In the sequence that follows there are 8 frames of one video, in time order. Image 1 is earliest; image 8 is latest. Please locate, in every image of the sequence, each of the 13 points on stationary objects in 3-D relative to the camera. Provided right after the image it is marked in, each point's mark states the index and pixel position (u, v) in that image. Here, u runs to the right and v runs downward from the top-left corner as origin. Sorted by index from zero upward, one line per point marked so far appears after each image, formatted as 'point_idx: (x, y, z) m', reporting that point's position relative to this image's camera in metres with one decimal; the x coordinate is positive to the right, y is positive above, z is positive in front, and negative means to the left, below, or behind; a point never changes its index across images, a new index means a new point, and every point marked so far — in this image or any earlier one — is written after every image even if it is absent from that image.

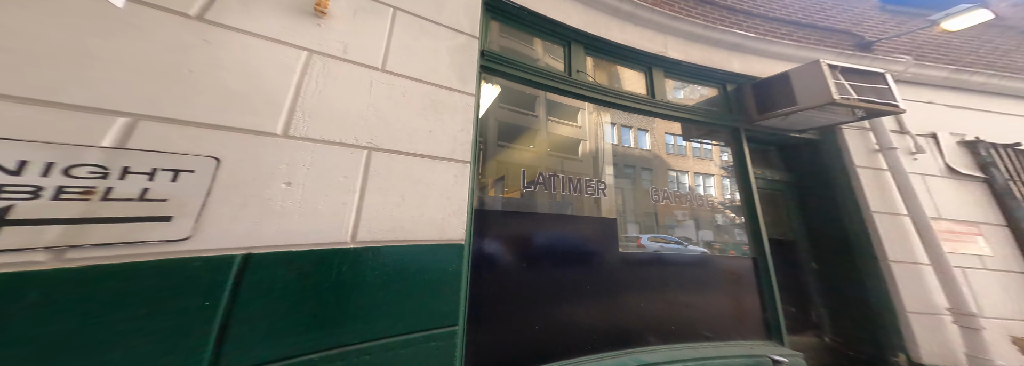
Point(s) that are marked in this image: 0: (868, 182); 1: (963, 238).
0: (+3.5, -0.1, +2.4) m
1: (+4.3, -0.6, +2.2) m
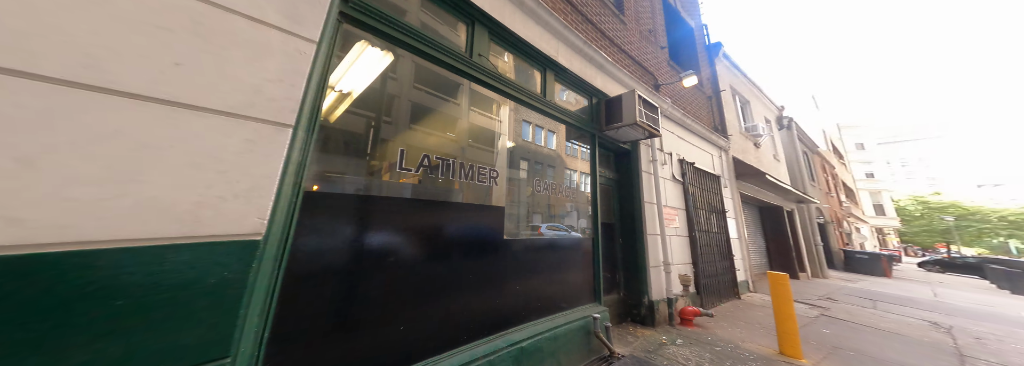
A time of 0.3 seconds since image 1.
0: (+2.0, 0.0, +3.7) m
1: (+2.6, -0.6, +4.0) m
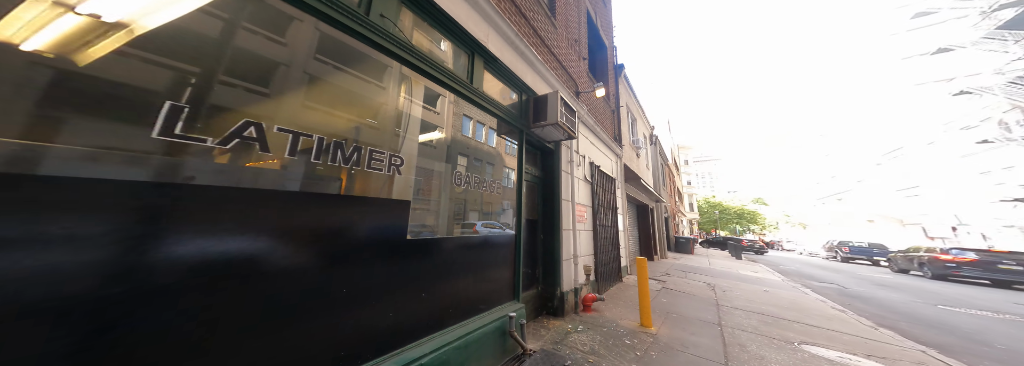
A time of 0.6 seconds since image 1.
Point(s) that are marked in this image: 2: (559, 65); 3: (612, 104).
0: (+0.8, 0.0, +4.0) m
1: (+1.3, -0.6, +4.5) m
2: (+0.8, +2.1, +4.4) m
3: (+3.3, +2.7, +8.1) m
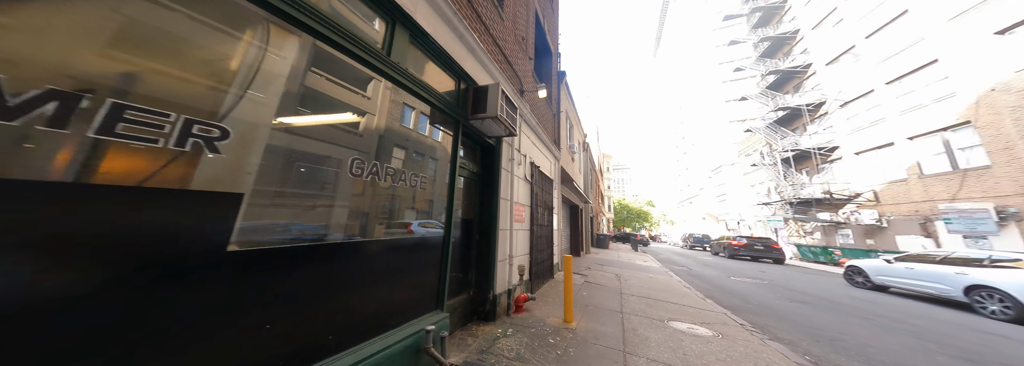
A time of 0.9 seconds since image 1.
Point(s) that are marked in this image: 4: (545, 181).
0: (-0.2, +0.1, +3.9) m
1: (+0.1, -0.6, +4.5) m
2: (-0.2, +2.2, +4.3) m
3: (+1.4, +2.6, +8.5) m
4: (+0.9, +0.1, +6.6) m
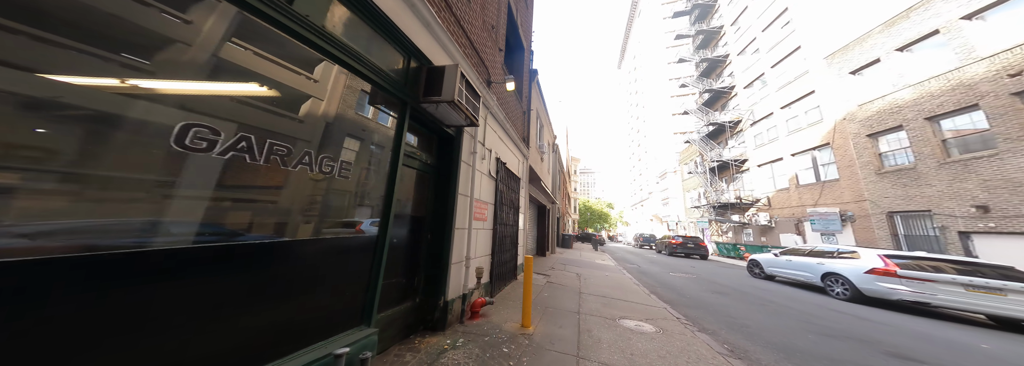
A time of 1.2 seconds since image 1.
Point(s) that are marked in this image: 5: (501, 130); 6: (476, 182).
0: (-0.8, +0.1, +3.6) m
1: (-0.5, -0.5, +4.2) m
2: (-0.7, +2.2, +4.0) m
3: (+0.4, +2.6, +8.3) m
4: (0.0, +0.1, +6.4) m
5: (-0.3, +1.2, +5.3) m
6: (-0.6, 0.0, +3.9) m
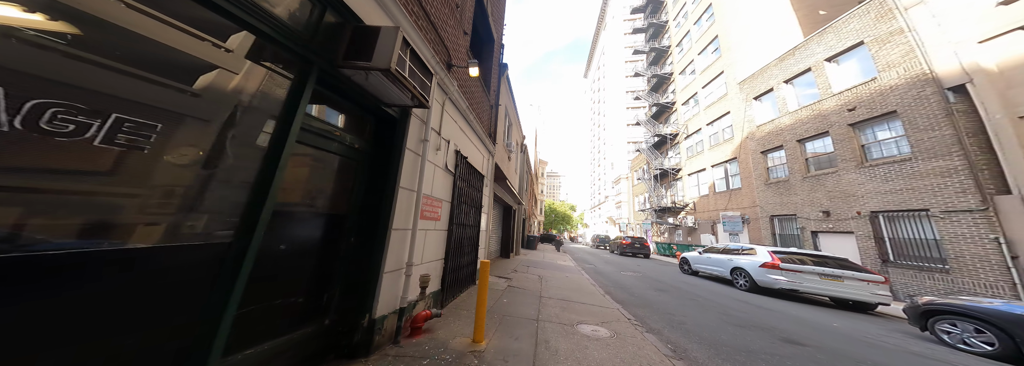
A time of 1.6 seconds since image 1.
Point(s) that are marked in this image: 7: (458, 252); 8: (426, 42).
0: (-1.3, +0.2, +3.1) m
1: (-1.2, -0.4, +3.7) m
2: (-1.2, +2.3, +3.5) m
3: (-0.7, +2.7, +7.9) m
4: (-0.9, +0.2, +6.0) m
5: (-1.0, +1.2, +4.8) m
6: (-1.2, +0.1, +3.4) m
7: (-1.0, -1.4, +4.8) m
8: (-1.2, +2.0, +3.5) m
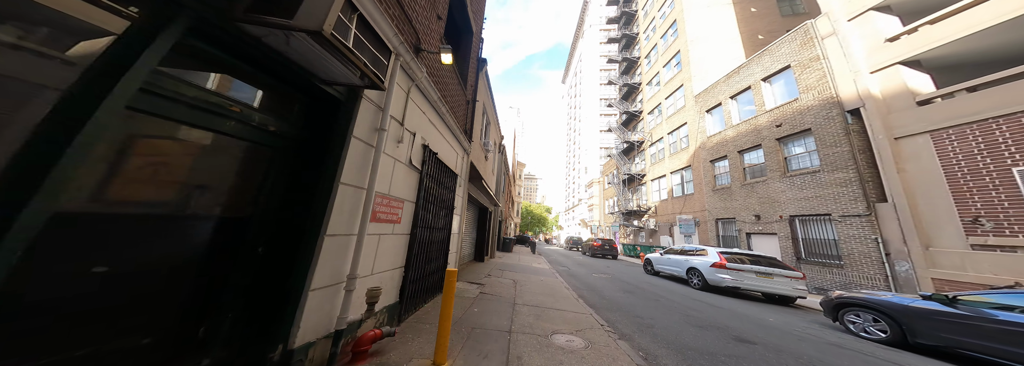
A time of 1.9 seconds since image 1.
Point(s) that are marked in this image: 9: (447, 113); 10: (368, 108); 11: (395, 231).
0: (-1.6, +0.3, +2.6) m
1: (-1.6, -0.4, +3.3) m
2: (-1.5, +2.4, +3.0) m
3: (-1.4, +2.7, +7.5) m
4: (-1.5, +0.2, +5.5) m
5: (-1.4, +1.3, +4.4) m
6: (-1.5, +0.1, +3.0) m
7: (-1.6, -1.3, +4.3) m
8: (-1.5, +2.0, +3.0) m
9: (-1.4, +1.5, +5.3) m
10: (-1.6, +0.8, +2.8) m
11: (-1.6, -0.6, +3.4) m
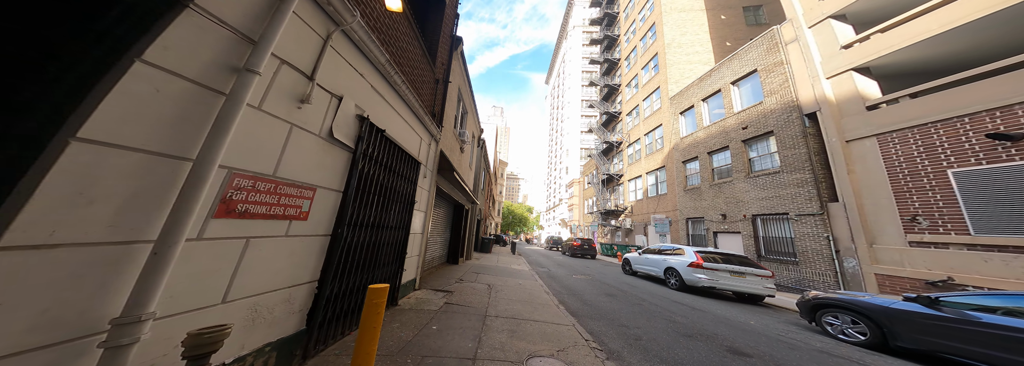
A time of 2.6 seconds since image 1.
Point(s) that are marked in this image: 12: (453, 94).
0: (-1.9, +0.5, +1.6) m
1: (-1.9, -0.2, +2.3) m
2: (-1.8, +2.6, +2.0) m
3: (-2.0, +2.9, +6.5) m
4: (-2.1, +0.4, +4.5) m
5: (-1.9, +1.5, +3.4) m
6: (-1.9, +0.3, +2.0) m
7: (-2.0, -1.1, +3.3) m
8: (-1.8, +2.2, +2.0) m
9: (-1.9, +1.7, +4.3) m
10: (-1.9, +1.0, +1.8) m
11: (-2.0, -0.4, +2.4) m
12: (-1.9, +2.8, +7.5) m
